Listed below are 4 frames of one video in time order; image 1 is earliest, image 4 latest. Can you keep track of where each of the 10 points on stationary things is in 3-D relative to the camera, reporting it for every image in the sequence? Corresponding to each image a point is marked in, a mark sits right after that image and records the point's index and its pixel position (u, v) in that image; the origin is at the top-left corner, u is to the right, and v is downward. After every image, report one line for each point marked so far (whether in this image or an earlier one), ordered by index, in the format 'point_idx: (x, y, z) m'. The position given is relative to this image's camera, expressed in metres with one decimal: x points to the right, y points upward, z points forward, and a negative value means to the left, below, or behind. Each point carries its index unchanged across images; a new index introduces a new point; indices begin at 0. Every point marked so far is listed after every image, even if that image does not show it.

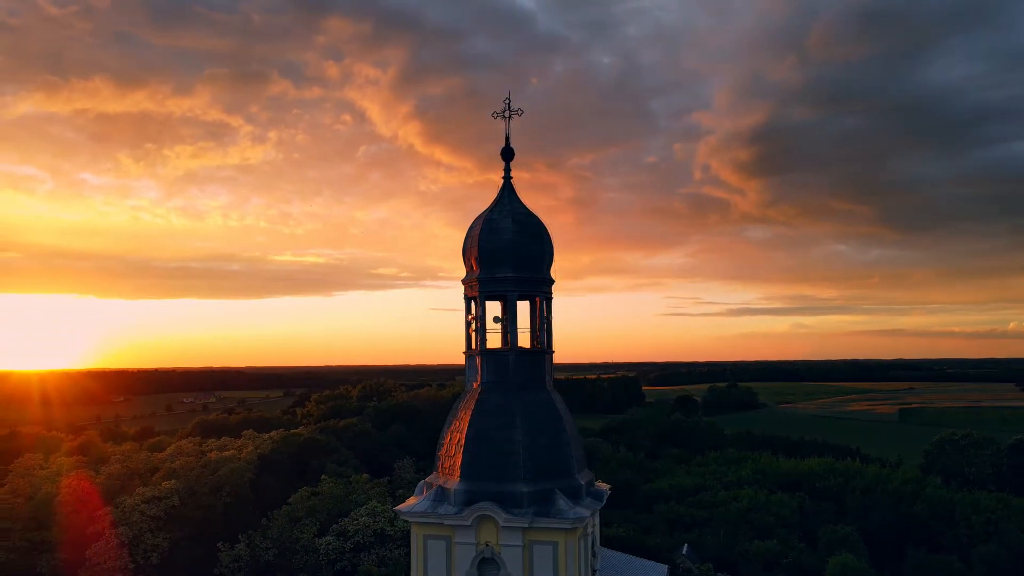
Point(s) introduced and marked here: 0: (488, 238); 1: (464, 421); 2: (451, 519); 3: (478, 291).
0: (-0.6, +1.2, +17.6) m
1: (-1.1, -3.0, +16.6) m
2: (-1.2, -4.8, +15.6) m
3: (-0.9, -0.1, +17.5) m
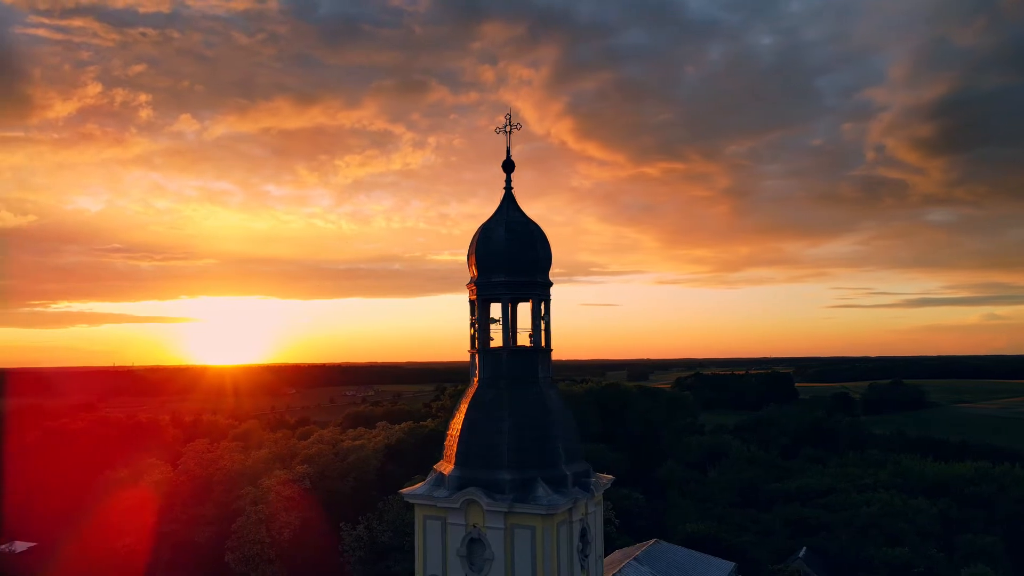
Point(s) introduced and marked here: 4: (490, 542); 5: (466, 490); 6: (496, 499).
0: (-0.7, +1.1, +19.1) m
1: (-1.2, -3.1, +18.3) m
2: (-1.6, -4.9, +17.3) m
3: (-0.9, -0.2, +19.0) m
4: (-0.5, -5.8, +17.0) m
5: (-1.1, -4.7, +17.2) m
6: (-0.4, -4.8, +16.9) m
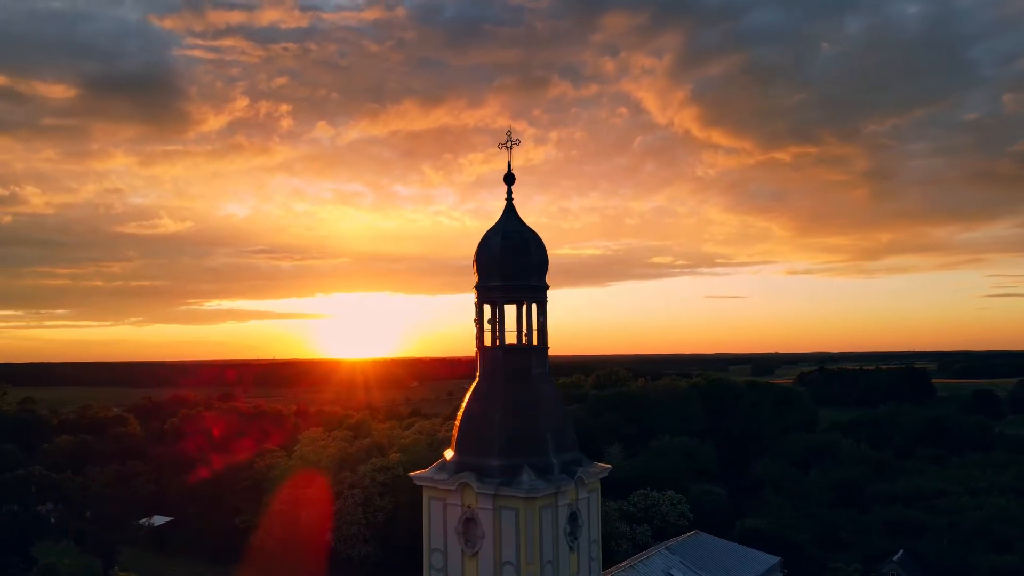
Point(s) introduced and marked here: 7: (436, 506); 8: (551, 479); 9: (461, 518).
0: (-0.7, +1.0, +20.9) m
1: (-1.3, -3.2, +20.2) m
2: (-1.8, -5.1, +19.3) m
3: (-0.9, -0.3, +20.8) m
4: (-0.8, -5.9, +18.8) m
5: (-1.3, -4.8, +19.1) m
6: (-0.7, -4.9, +18.7) m
7: (-2.0, -5.8, +19.7) m
8: (+1.0, -4.8, +18.7) m
9: (-1.3, -5.9, +19.1) m
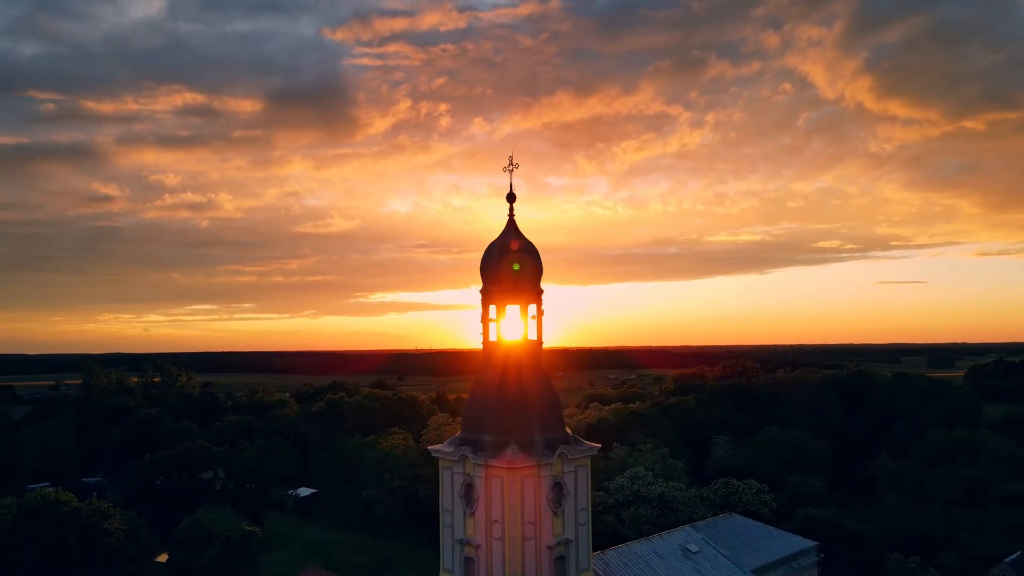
0: (-0.7, +0.9, +24.4) m
1: (-1.4, -3.3, +23.9) m
2: (-2.0, -5.2, +23.1) m
3: (-0.9, -0.3, +24.4) m
4: (-1.1, -6.0, +22.4) m
5: (-1.5, -4.9, +22.8) m
6: (-1.0, -5.0, +22.3) m
7: (-2.1, -5.9, +23.6) m
8: (+0.6, -4.9, +22.0) m
9: (-1.5, -6.0, +22.9) m
